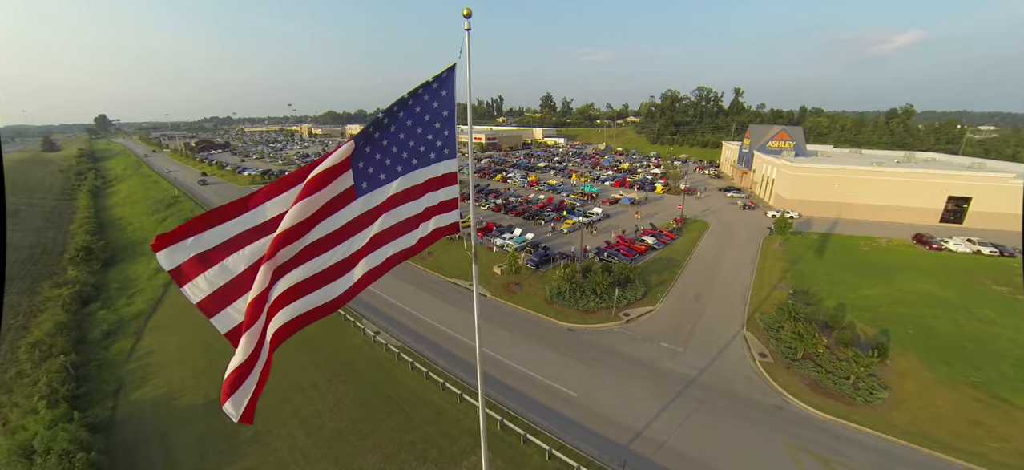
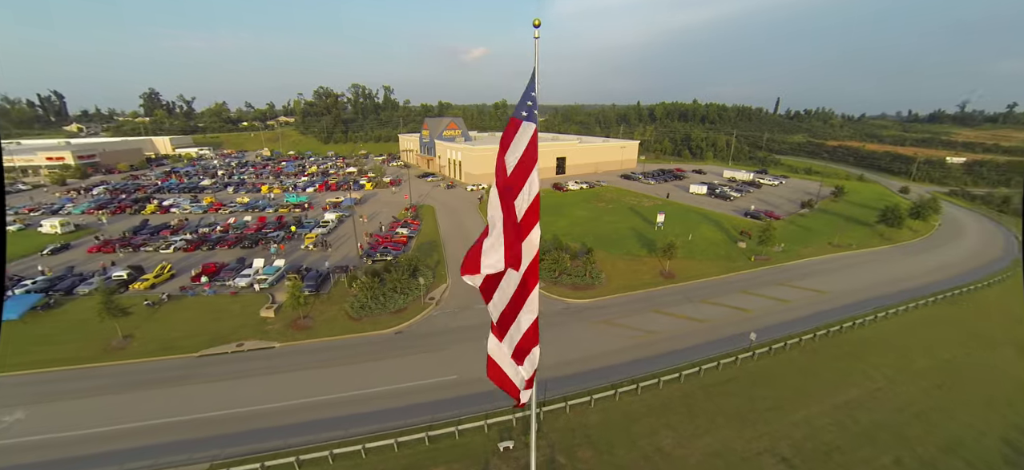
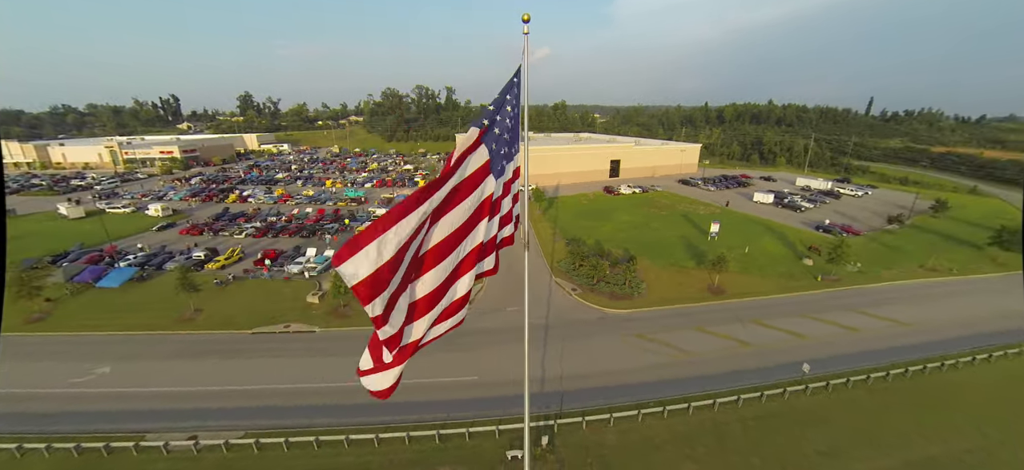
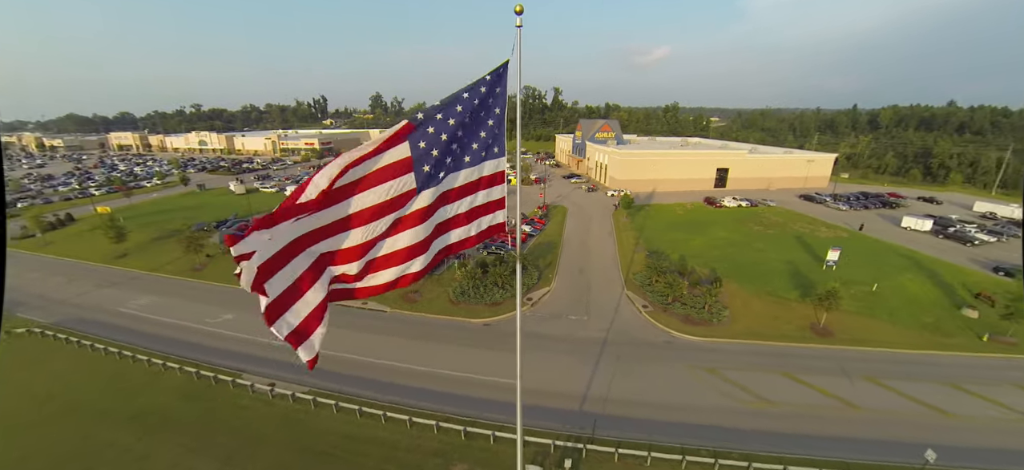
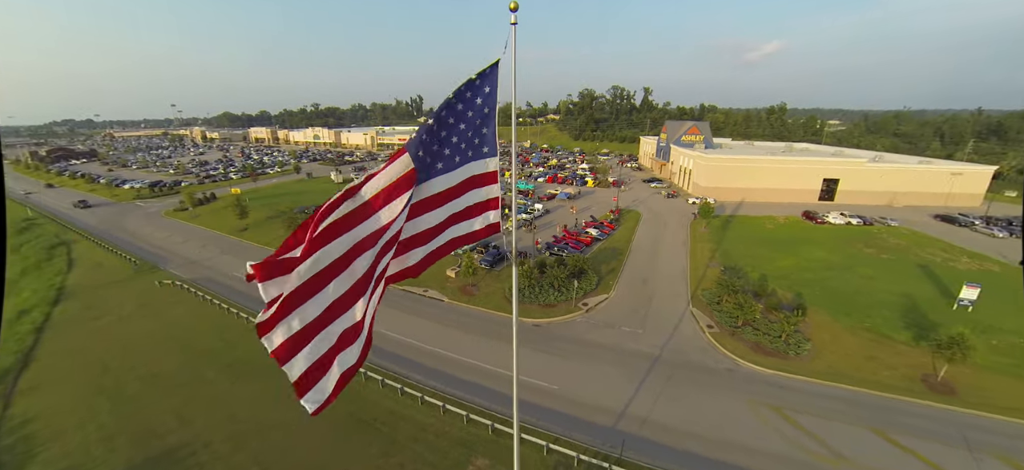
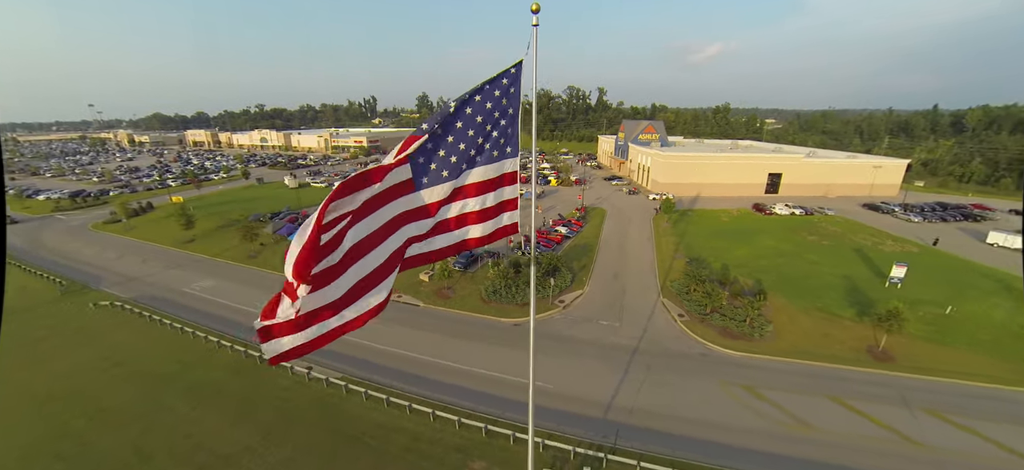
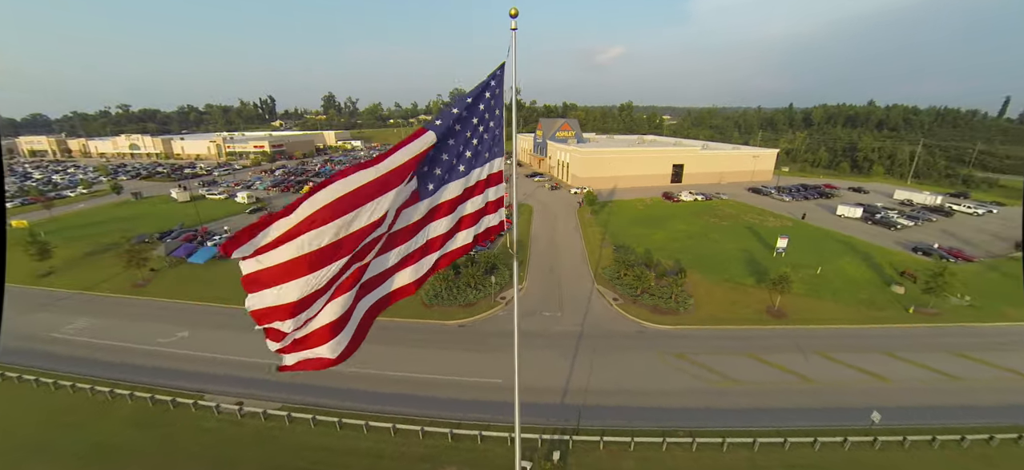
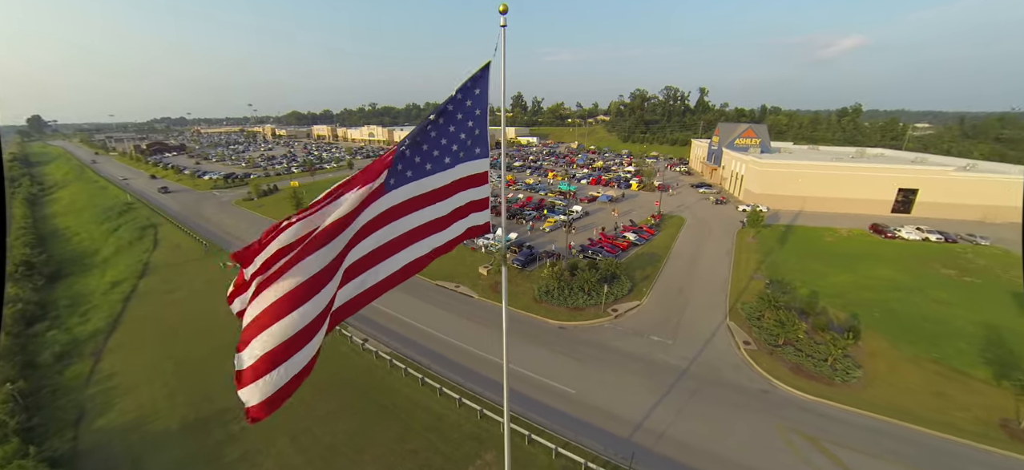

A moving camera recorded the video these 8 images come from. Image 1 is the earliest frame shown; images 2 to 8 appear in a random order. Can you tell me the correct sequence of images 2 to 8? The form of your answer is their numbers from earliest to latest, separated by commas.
8, 5, 6, 4, 7, 3, 2
